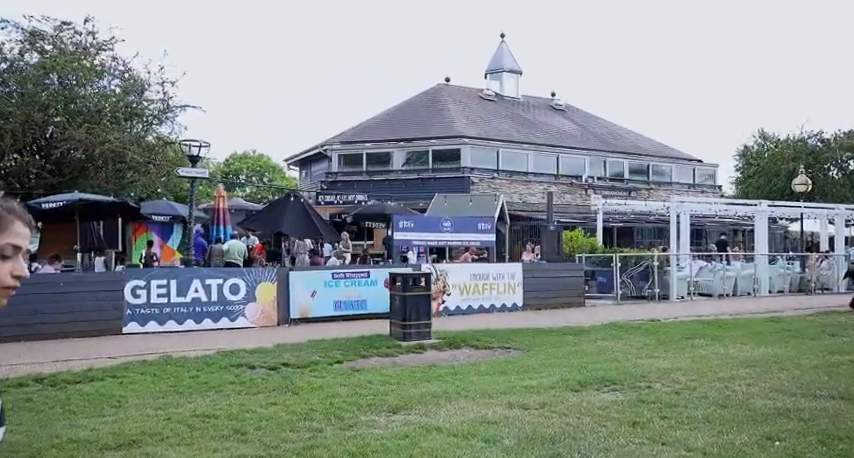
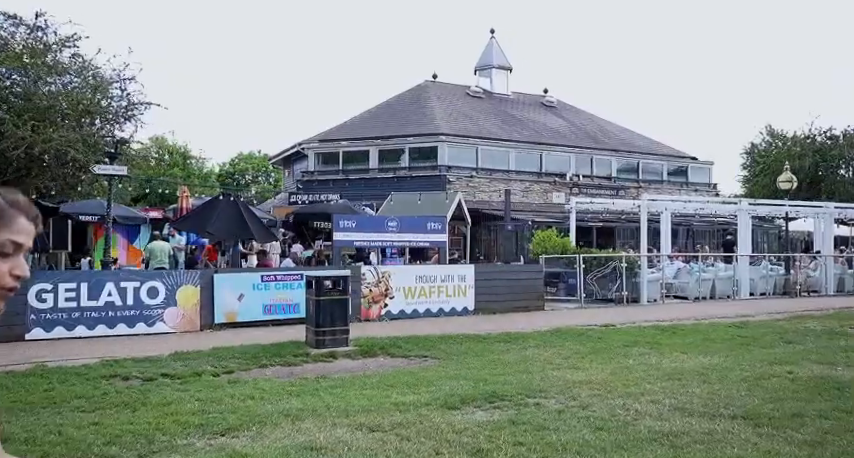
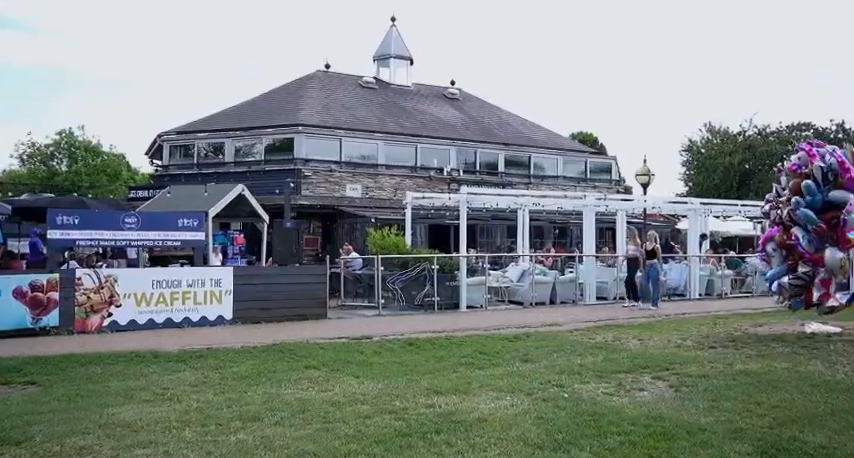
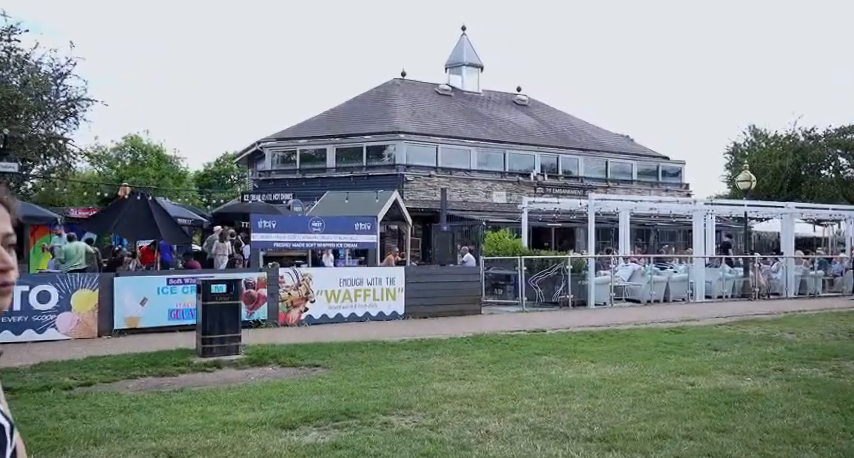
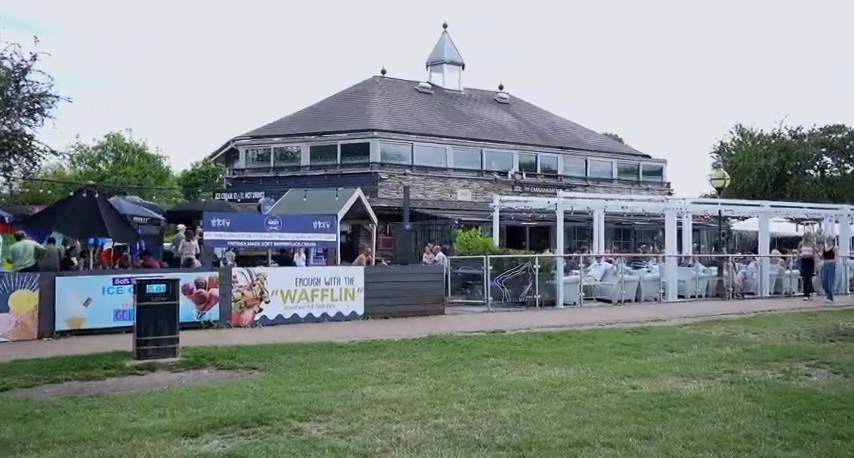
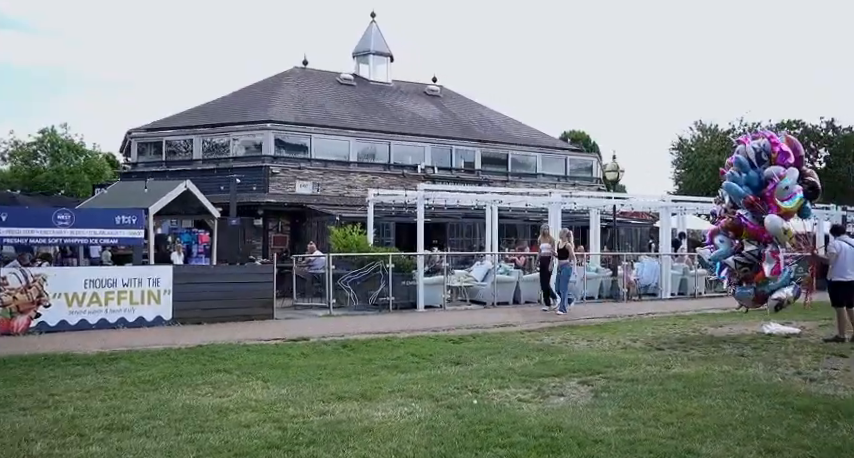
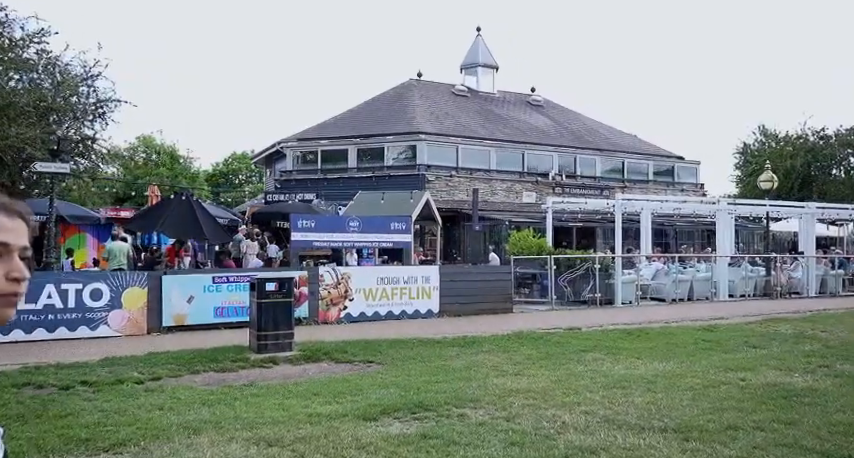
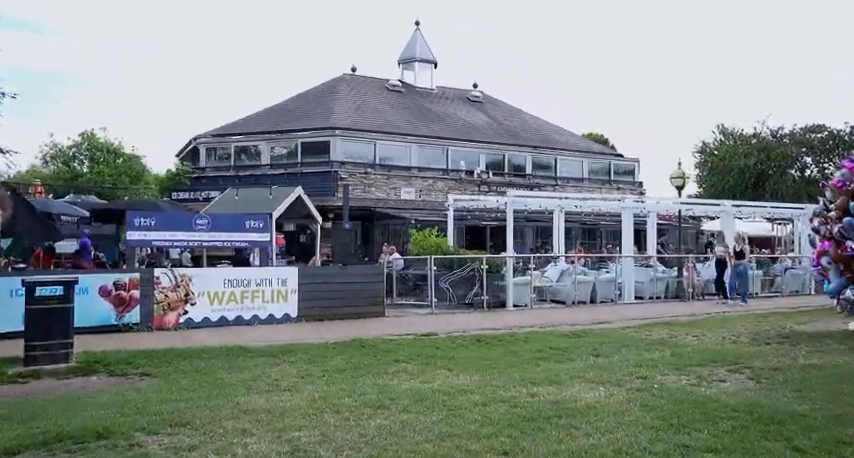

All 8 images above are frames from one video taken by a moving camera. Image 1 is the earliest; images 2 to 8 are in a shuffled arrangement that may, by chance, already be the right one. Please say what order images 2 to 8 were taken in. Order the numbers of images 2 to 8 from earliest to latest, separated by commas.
2, 7, 4, 5, 8, 3, 6
